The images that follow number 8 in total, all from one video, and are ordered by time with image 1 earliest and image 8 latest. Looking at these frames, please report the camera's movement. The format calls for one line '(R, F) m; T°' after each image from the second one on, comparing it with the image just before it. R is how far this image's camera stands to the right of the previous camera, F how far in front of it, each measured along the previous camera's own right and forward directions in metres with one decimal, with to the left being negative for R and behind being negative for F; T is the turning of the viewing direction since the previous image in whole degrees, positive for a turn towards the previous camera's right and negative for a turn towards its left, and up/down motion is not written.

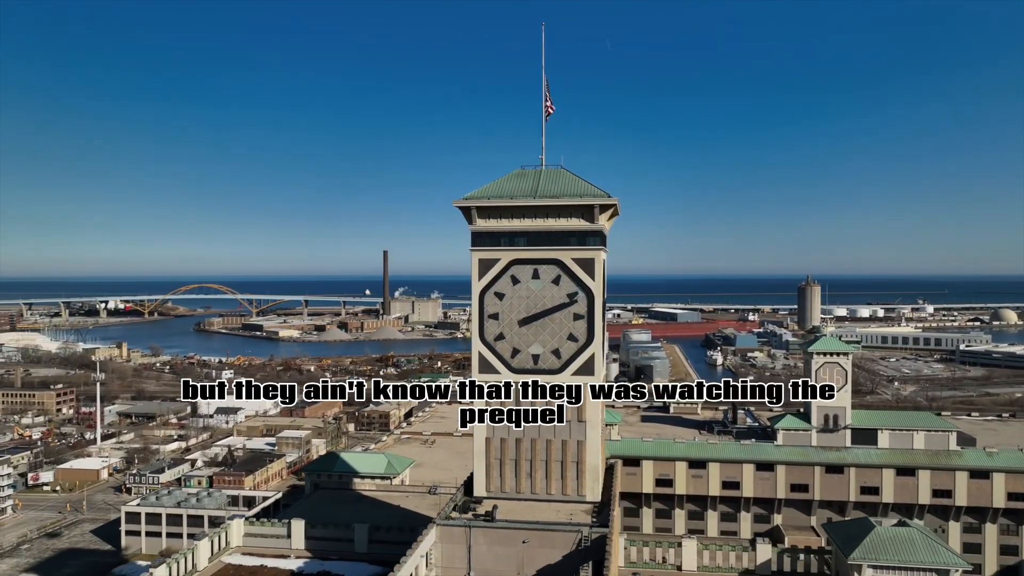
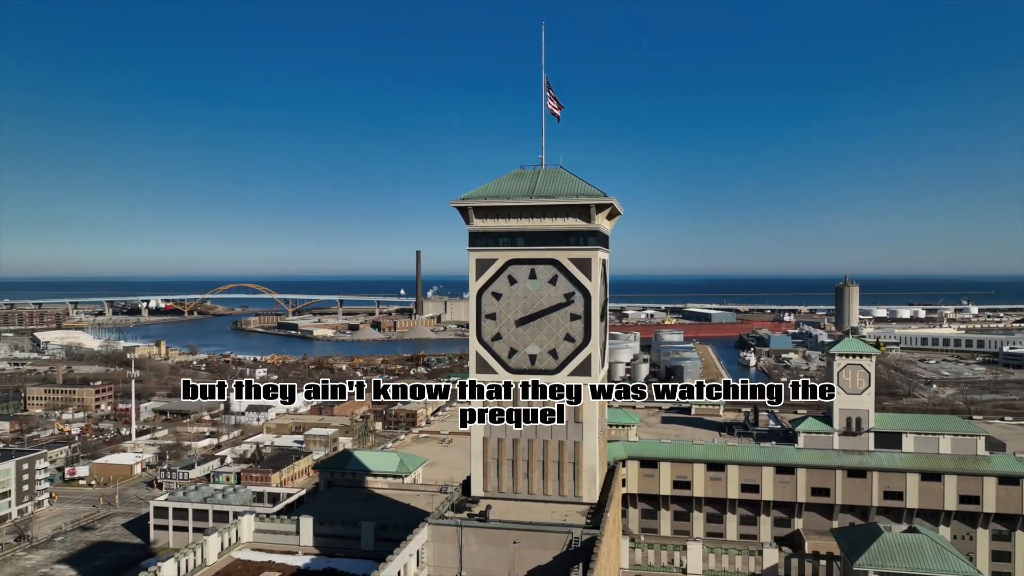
(+1.2, +0.1) m; -2°
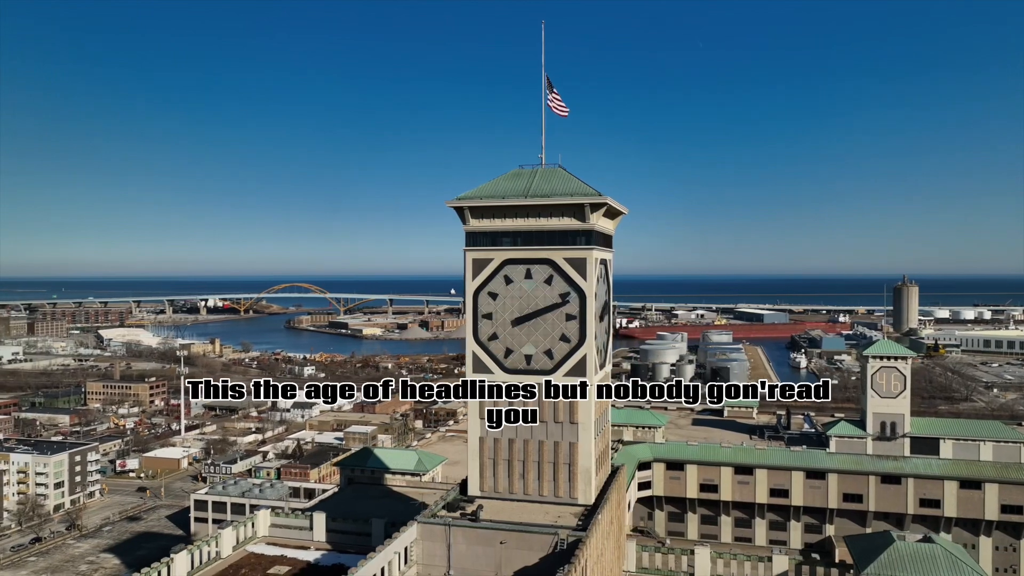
(+1.8, +0.1) m; -3°
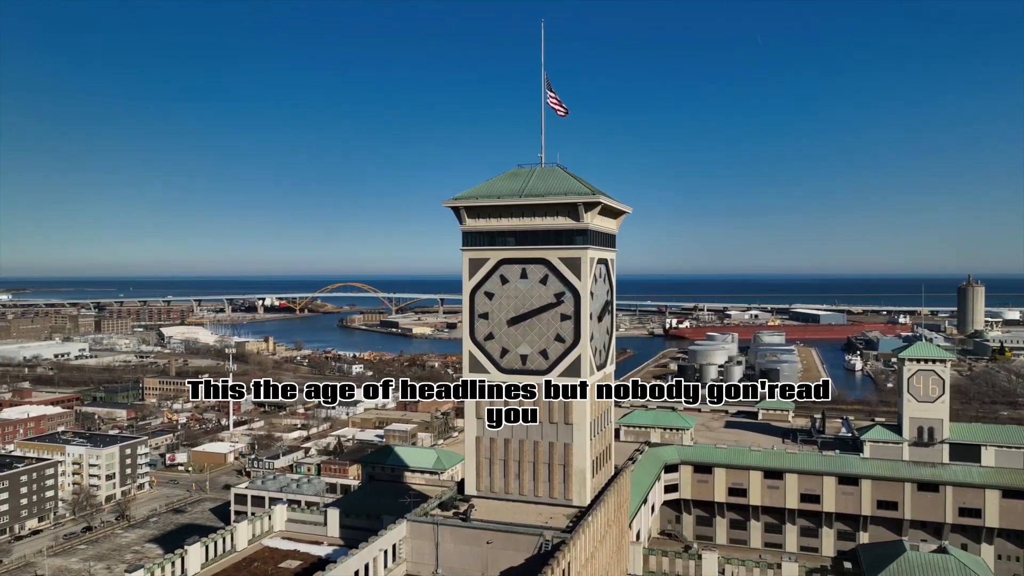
(+1.9, +0.1) m; -4°
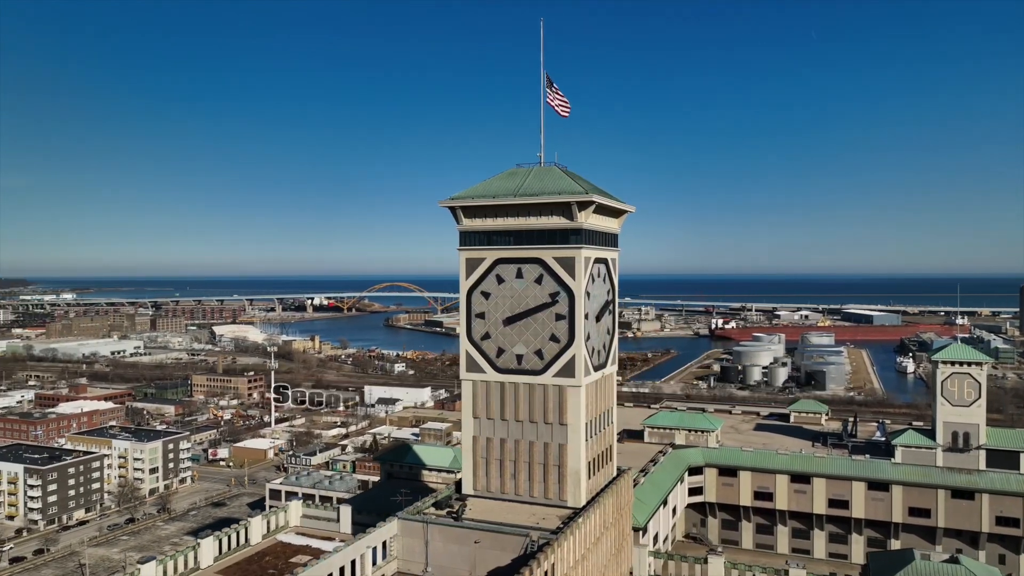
(+1.7, +0.1) m; -3°
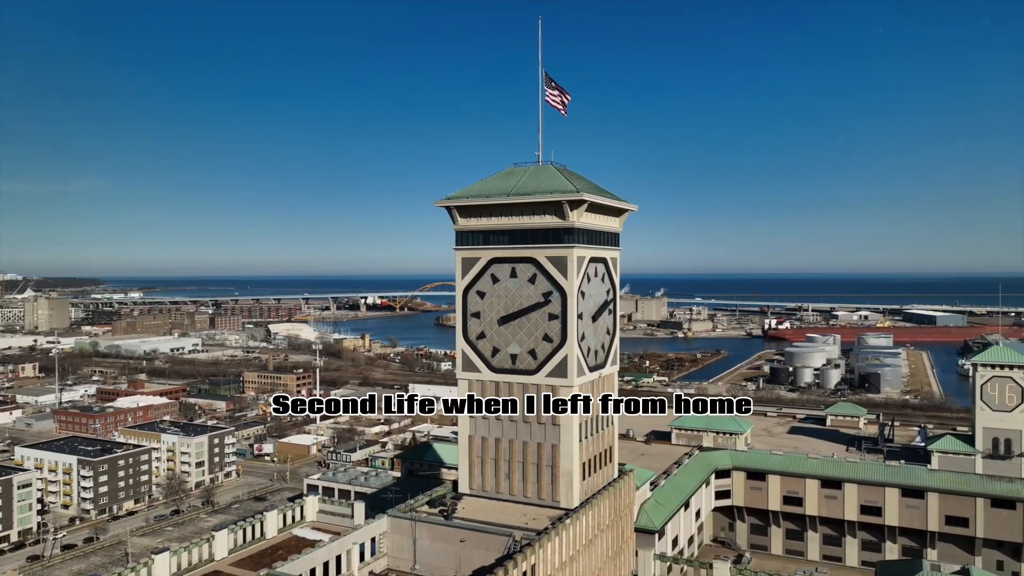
(+1.9, +0.1) m; -4°
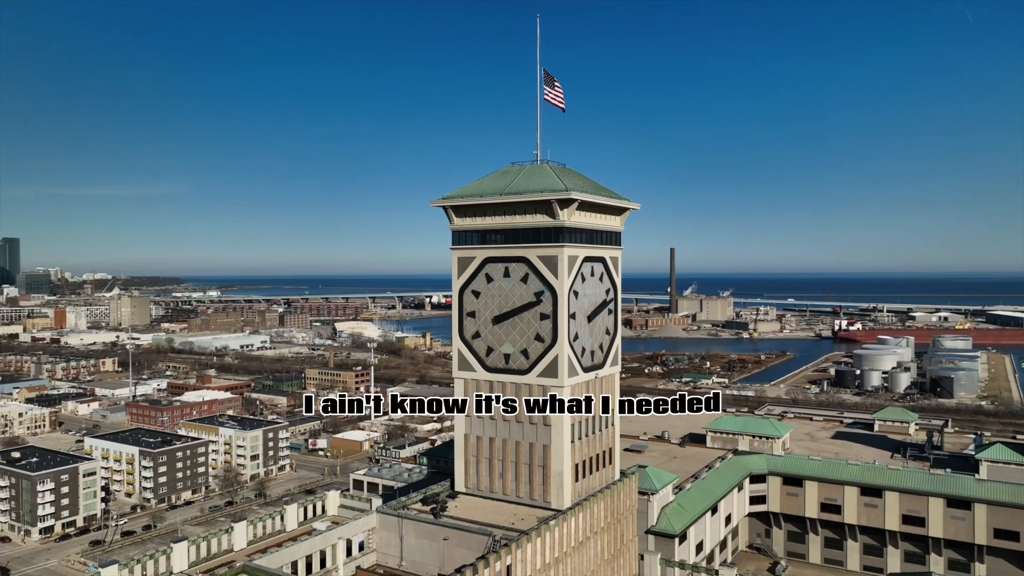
(+2.4, +0.1) m; -4°
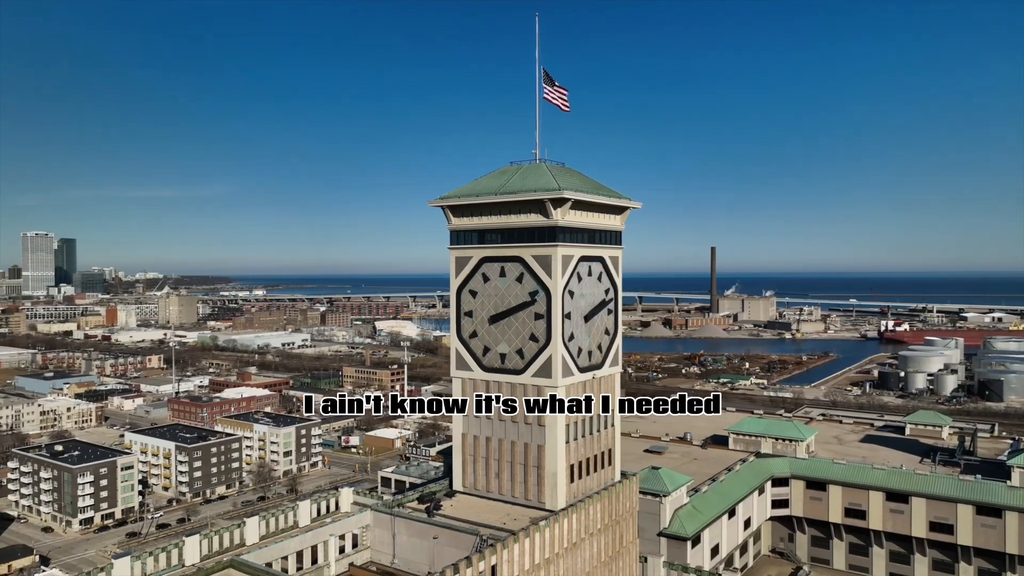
(+1.5, 0.0) m; -3°
